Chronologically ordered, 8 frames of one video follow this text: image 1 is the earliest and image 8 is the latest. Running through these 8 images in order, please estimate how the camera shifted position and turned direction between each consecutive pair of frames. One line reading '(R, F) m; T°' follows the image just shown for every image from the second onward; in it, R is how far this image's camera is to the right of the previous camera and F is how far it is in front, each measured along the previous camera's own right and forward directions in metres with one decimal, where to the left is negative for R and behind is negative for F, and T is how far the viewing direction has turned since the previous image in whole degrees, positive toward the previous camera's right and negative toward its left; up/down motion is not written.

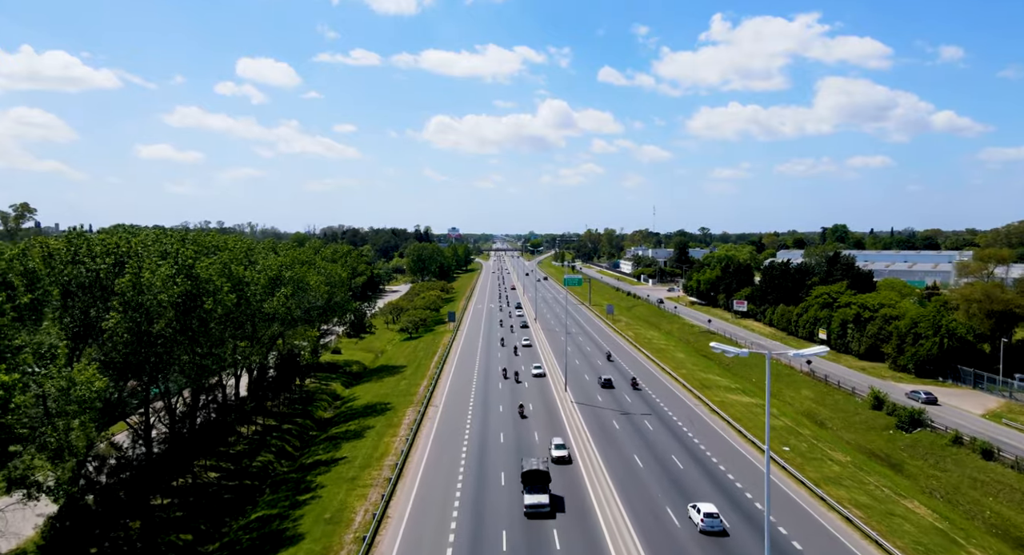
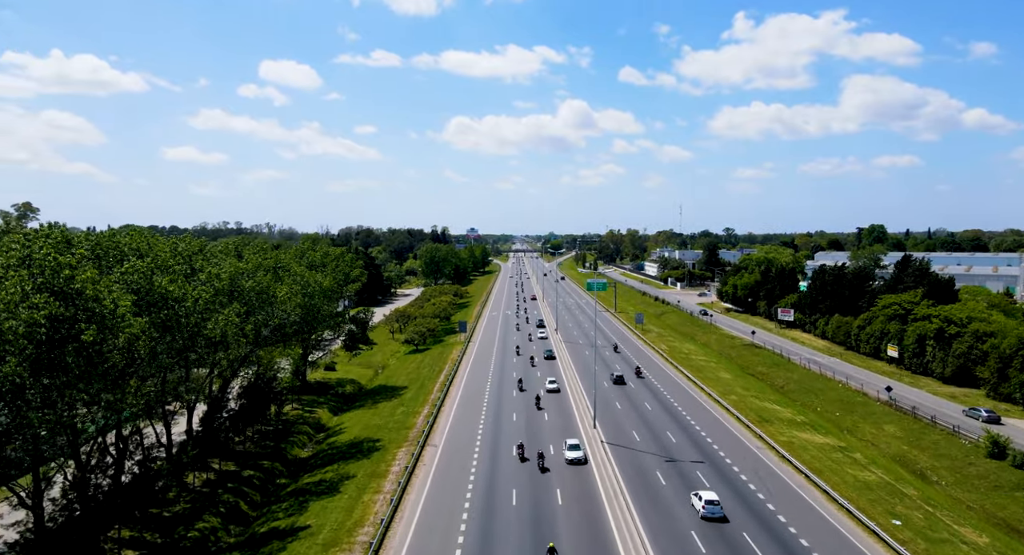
(+0.2, +13.3) m; -1°
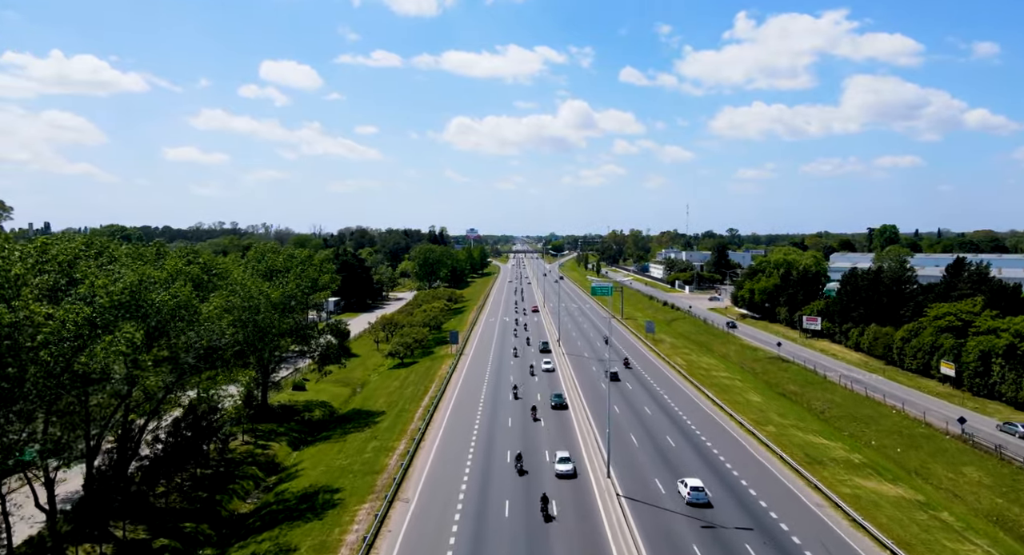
(+0.5, +11.7) m; 0°
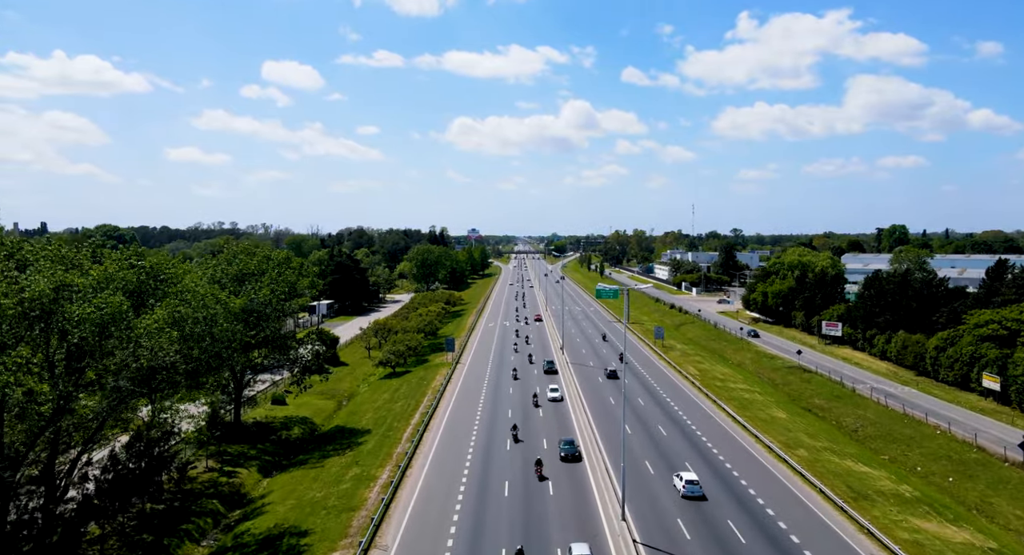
(+0.2, +6.9) m; 0°
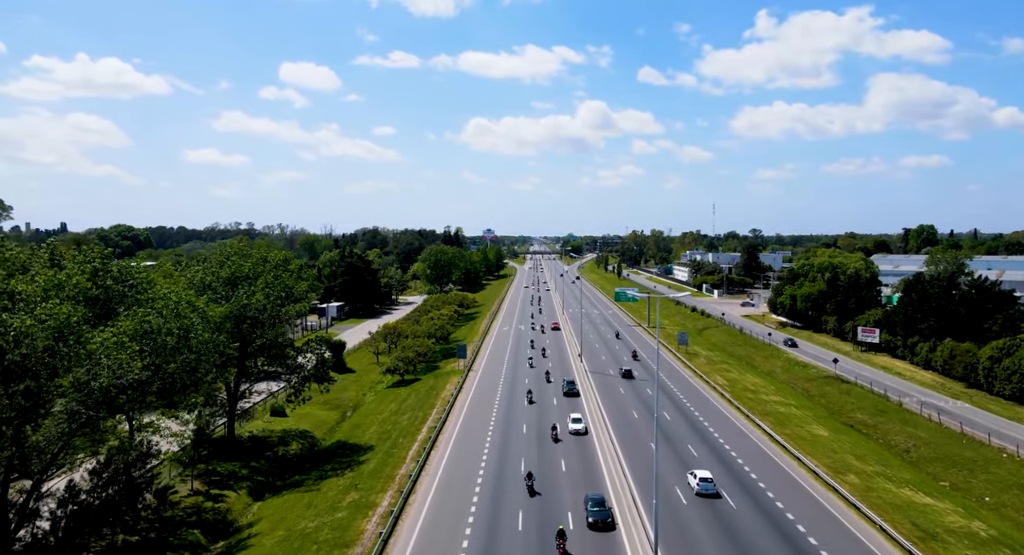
(0.0, +5.3) m; -1°
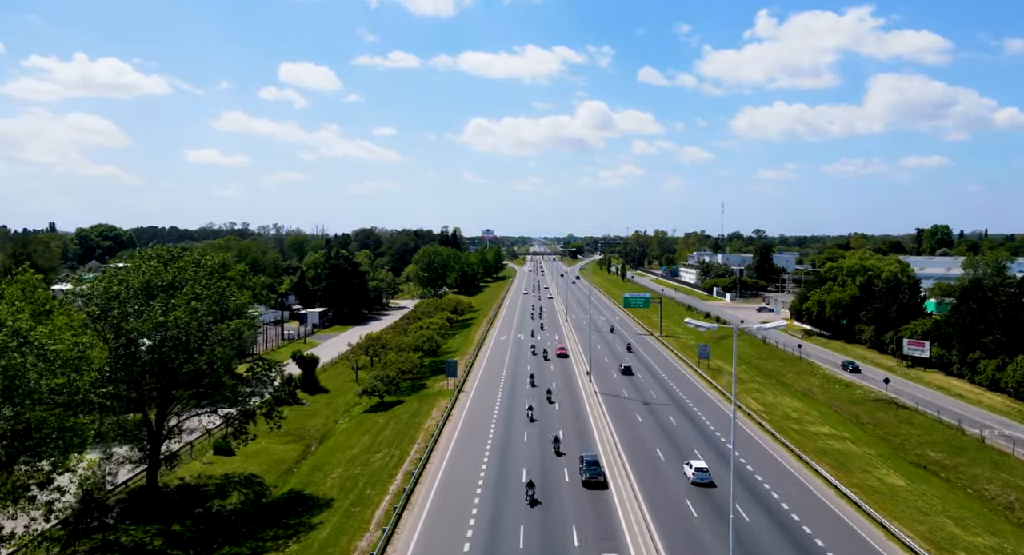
(+0.2, +12.2) m; 0°
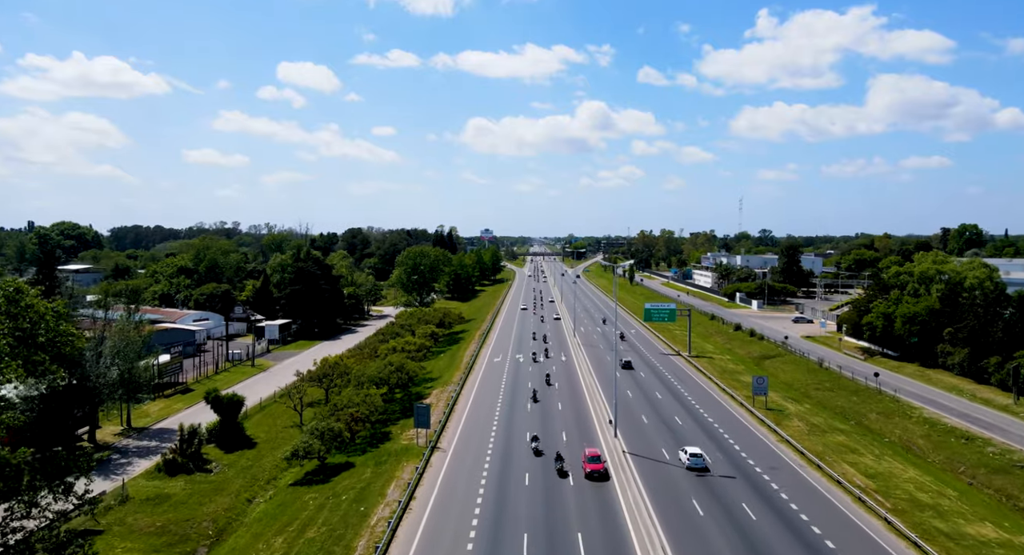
(+0.3, +21.7) m; 0°
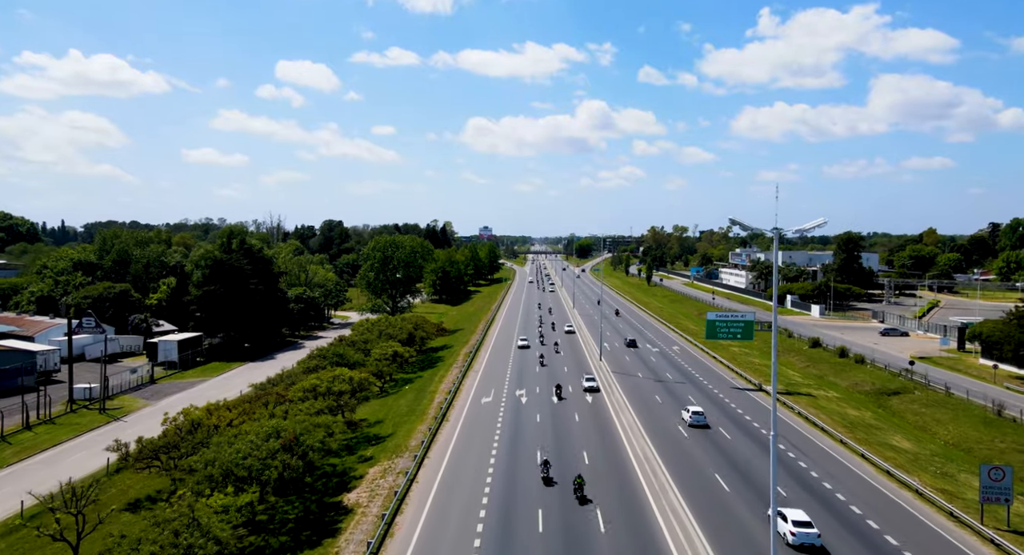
(+0.2, +33.5) m; 0°
